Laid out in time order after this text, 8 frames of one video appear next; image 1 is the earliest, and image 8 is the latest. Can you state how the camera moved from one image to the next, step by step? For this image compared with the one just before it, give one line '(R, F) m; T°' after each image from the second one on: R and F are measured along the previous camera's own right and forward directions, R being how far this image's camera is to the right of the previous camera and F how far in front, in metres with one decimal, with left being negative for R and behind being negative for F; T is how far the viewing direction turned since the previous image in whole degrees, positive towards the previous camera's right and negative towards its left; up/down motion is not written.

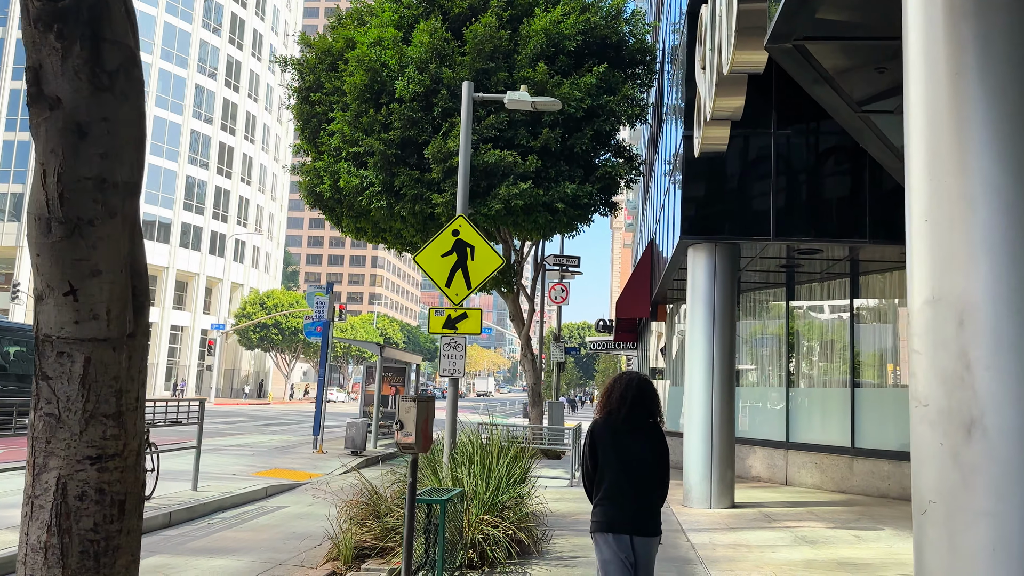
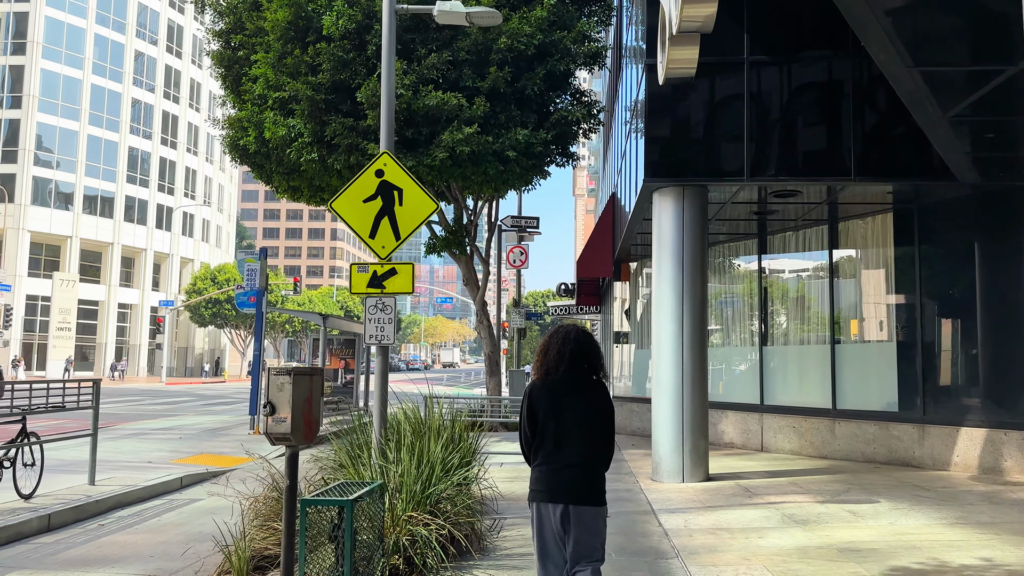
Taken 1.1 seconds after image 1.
(+0.3, +1.4) m; +3°
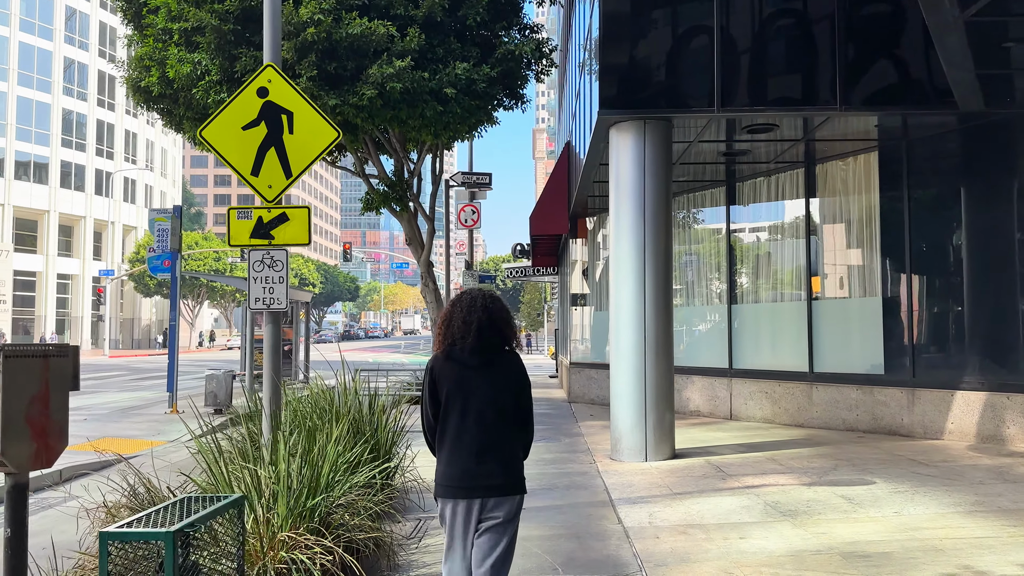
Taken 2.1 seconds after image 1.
(+0.3, +1.4) m; +3°
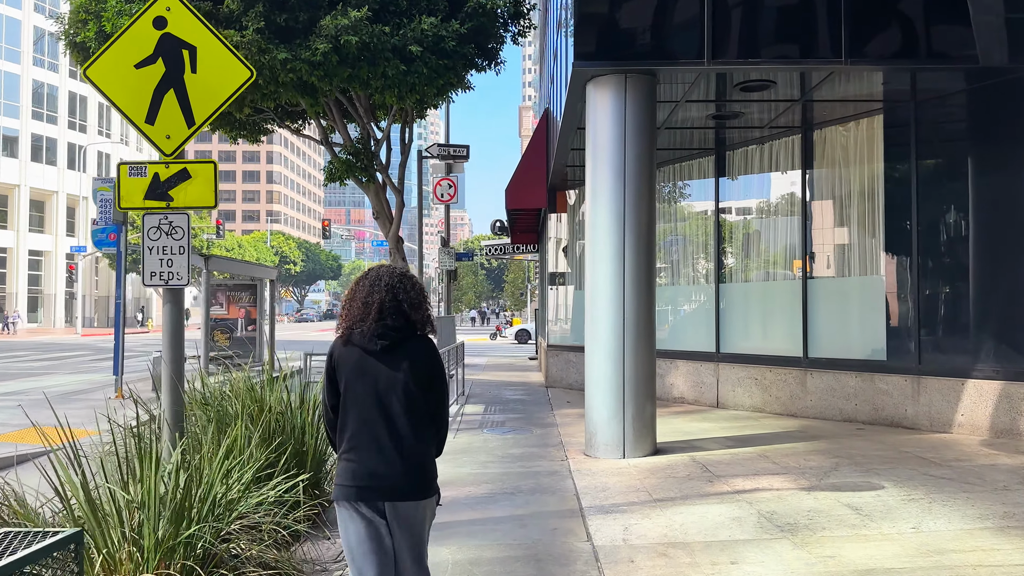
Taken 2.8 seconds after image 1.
(+0.2, +1.0) m; +1°
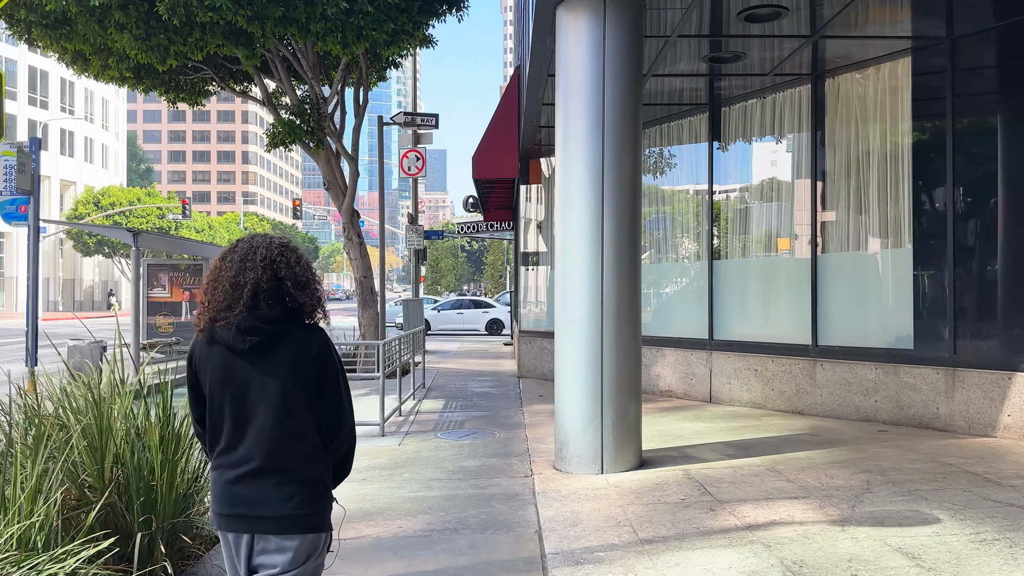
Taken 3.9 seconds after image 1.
(+0.2, +1.5) m; +1°
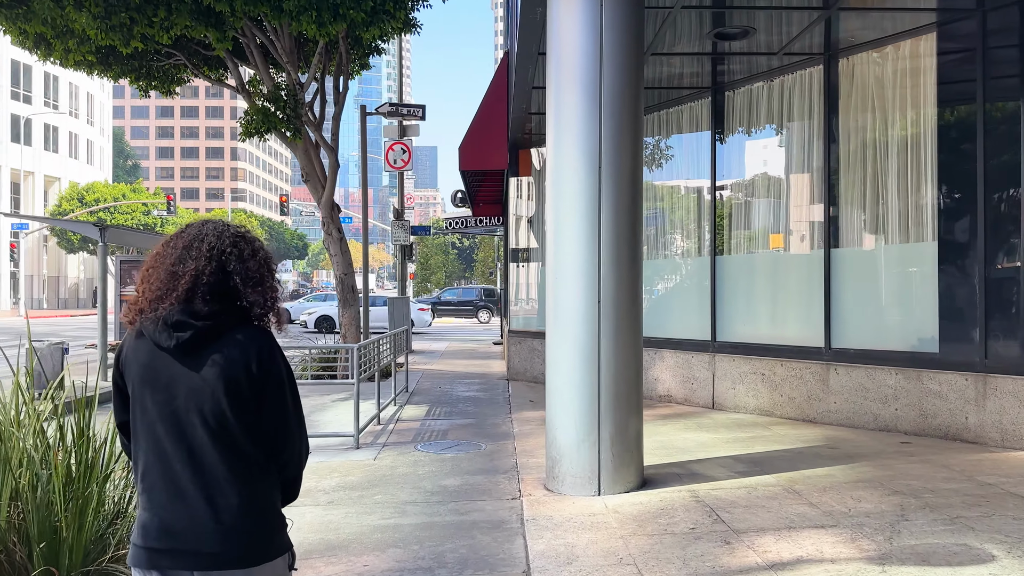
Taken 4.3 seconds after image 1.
(0.0, +0.7) m; +1°
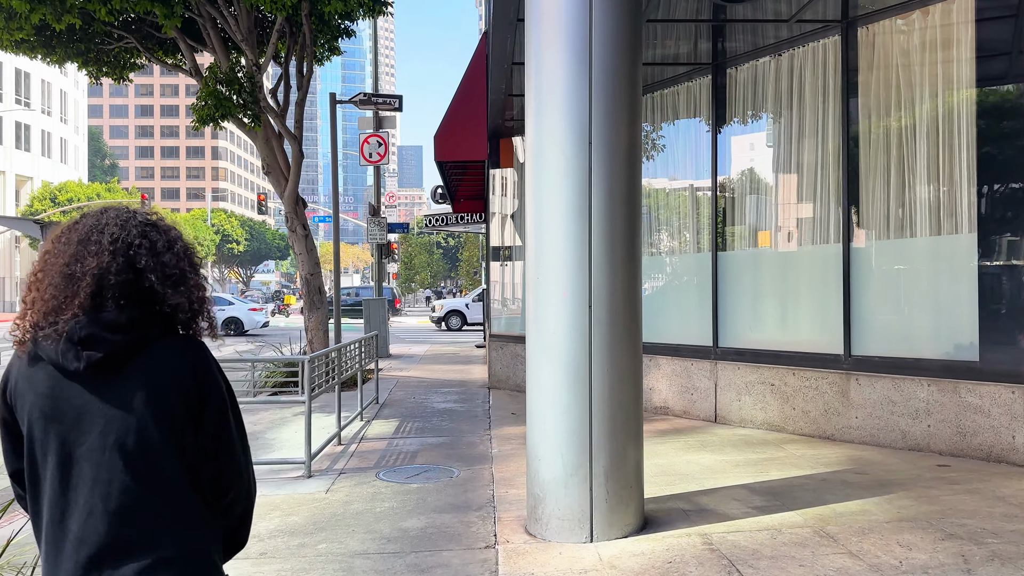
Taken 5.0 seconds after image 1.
(+0.1, +1.0) m; +1°
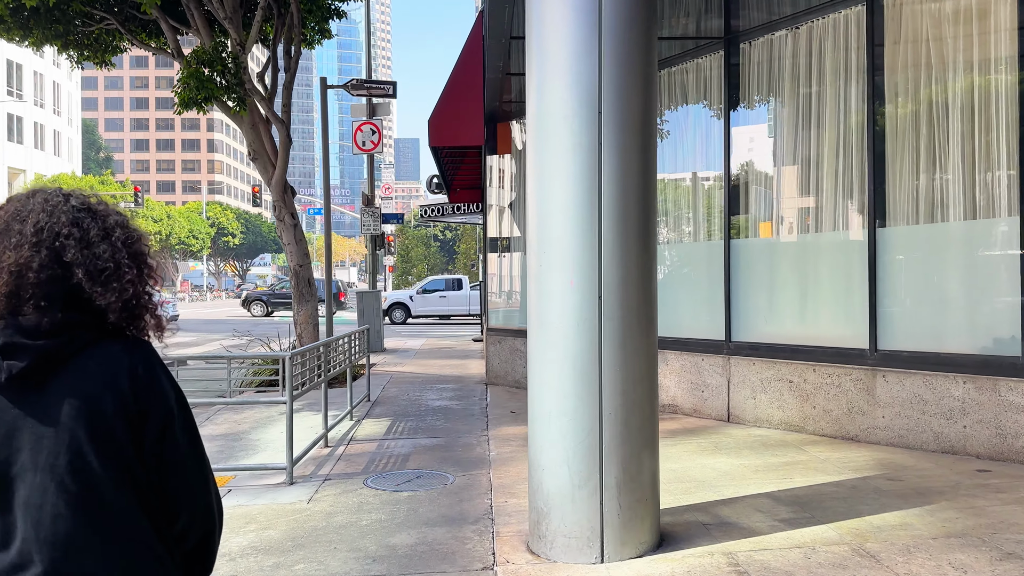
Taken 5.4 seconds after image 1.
(0.0, +0.5) m; 0°
